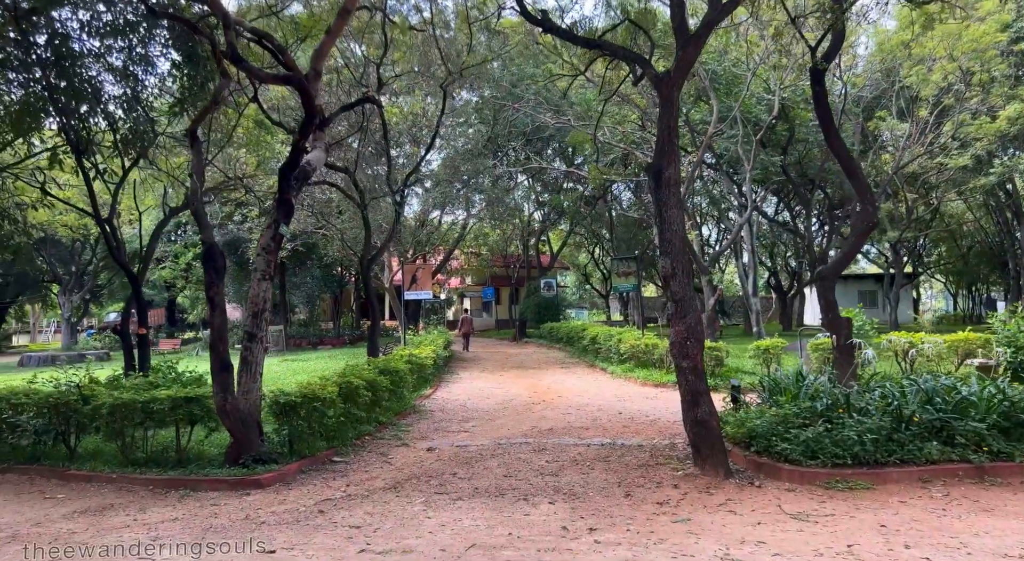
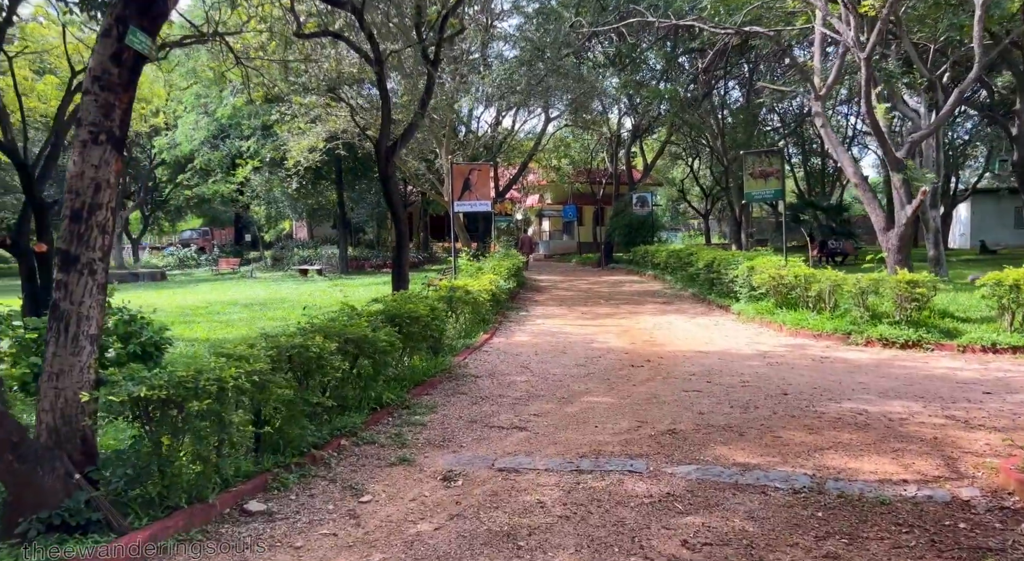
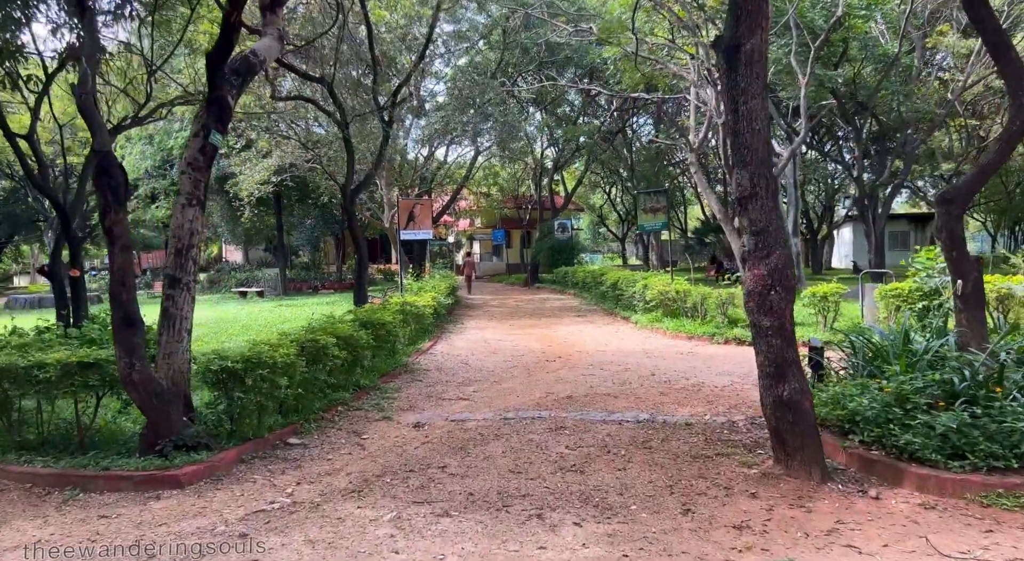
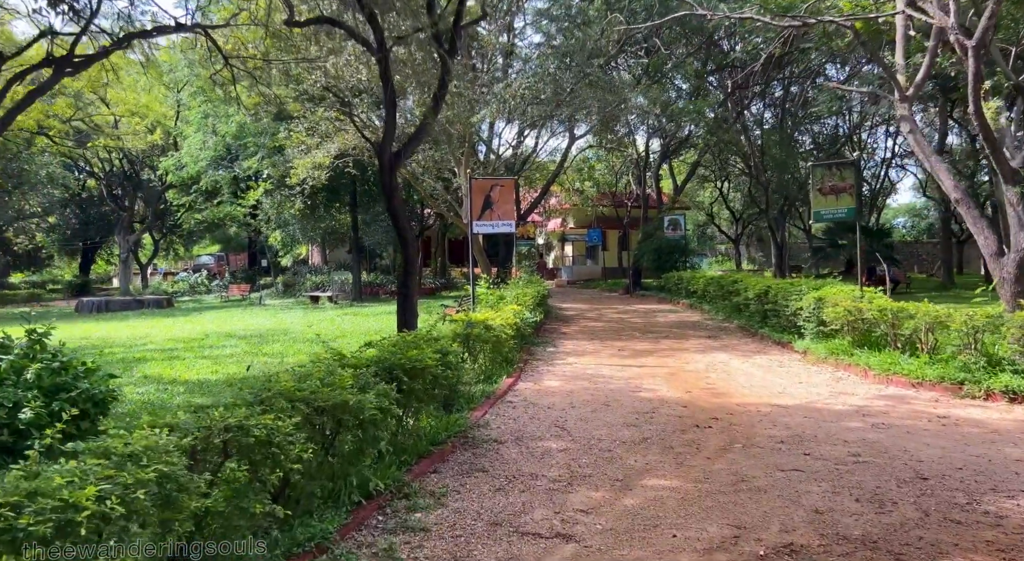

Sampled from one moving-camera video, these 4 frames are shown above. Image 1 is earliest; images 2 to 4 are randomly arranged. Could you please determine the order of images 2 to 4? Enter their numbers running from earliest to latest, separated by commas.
3, 2, 4
